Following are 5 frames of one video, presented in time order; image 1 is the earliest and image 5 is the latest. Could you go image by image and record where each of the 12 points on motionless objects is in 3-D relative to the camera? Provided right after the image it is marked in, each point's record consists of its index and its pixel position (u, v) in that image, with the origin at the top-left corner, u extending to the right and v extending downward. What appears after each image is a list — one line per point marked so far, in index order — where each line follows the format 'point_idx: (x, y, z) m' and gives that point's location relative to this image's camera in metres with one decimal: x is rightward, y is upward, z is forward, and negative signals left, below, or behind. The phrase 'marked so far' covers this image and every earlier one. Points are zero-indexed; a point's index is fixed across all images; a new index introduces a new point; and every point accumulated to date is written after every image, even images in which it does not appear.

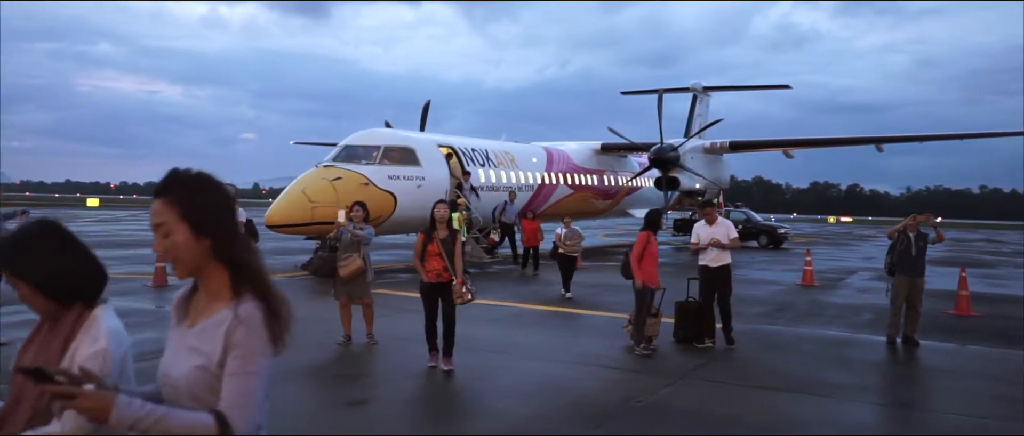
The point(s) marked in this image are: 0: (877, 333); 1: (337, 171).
0: (+4.1, -1.3, +8.6) m
1: (-3.0, +0.8, +13.5) m
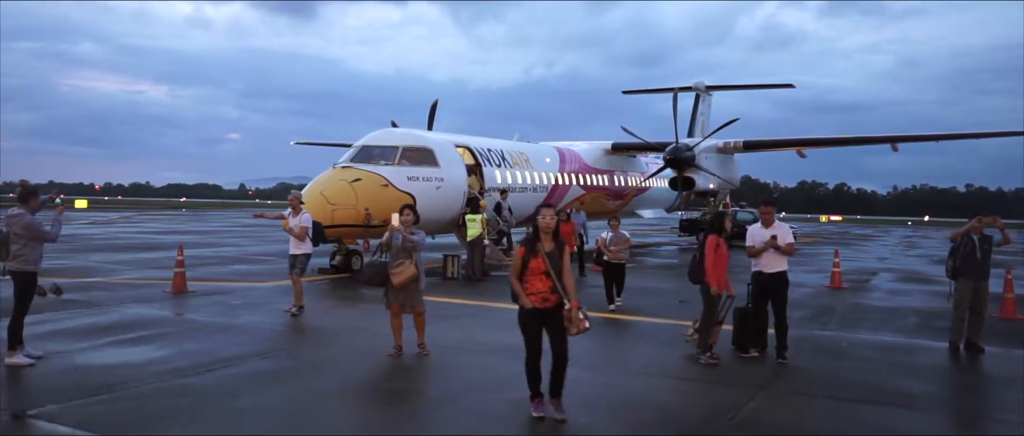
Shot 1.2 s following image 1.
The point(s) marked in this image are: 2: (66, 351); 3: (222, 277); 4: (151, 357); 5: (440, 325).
0: (+4.5, -1.3, +8.4) m
1: (-2.7, +0.8, +13.1) m
2: (-3.5, -1.1, +6.1) m
3: (-4.7, -1.0, +12.5) m
4: (-2.8, -1.1, +6.0) m
5: (-0.7, -1.1, +8.0) m
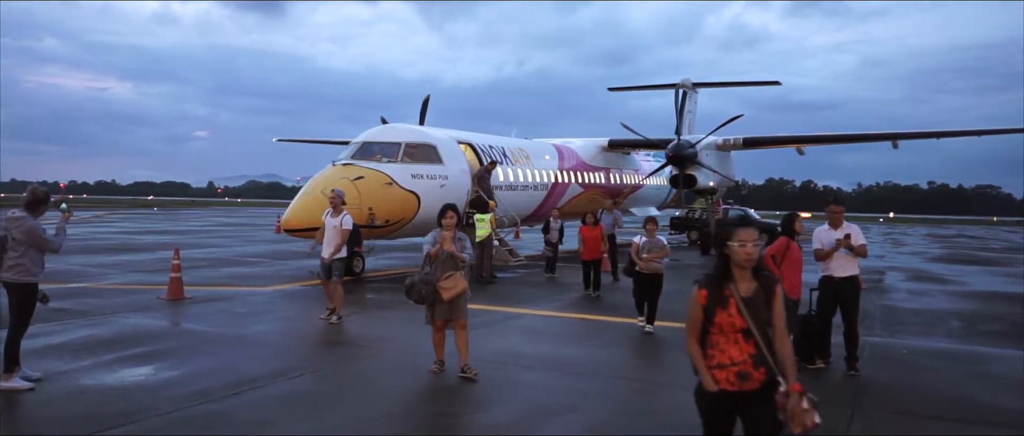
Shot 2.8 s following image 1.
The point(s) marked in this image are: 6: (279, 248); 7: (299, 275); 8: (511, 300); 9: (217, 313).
0: (+4.9, -1.3, +8.0) m
1: (-2.5, +0.8, +12.5) m
2: (-3.1, -1.1, +5.4) m
3: (-4.5, -1.0, +11.7) m
4: (-2.4, -1.1, +5.4) m
5: (-0.4, -1.1, +7.4) m
6: (-5.9, -0.8, +19.7) m
7: (-3.5, -1.0, +12.8) m
8: (0.0, -1.1, +10.4) m
9: (-3.4, -1.1, +8.9) m
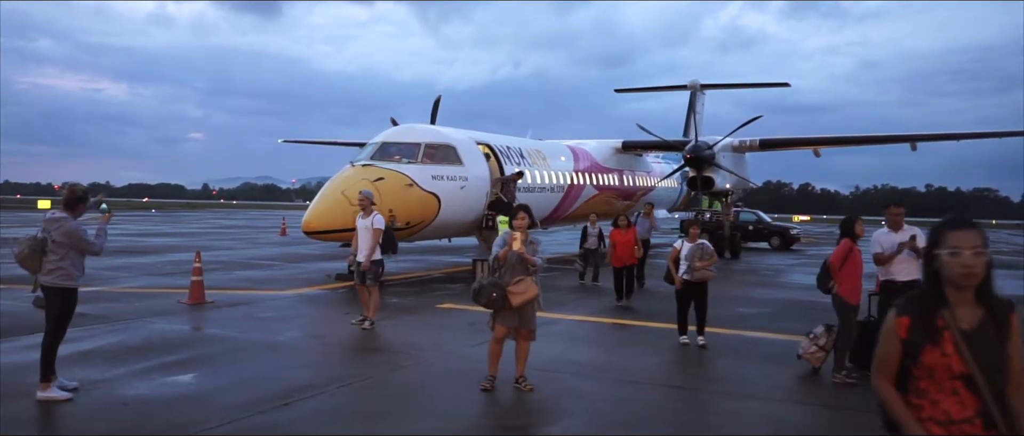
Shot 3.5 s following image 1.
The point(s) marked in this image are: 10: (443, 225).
0: (+5.2, -1.3, +7.7) m
1: (-2.1, +0.7, +12.2) m
2: (-2.7, -1.1, +5.2) m
3: (-4.1, -1.0, +11.5) m
4: (-2.0, -1.1, +5.1) m
5: (0.0, -1.1, +7.1) m
6: (-5.6, -0.8, +19.4) m
7: (-3.2, -1.0, +12.6) m
8: (+0.4, -1.1, +10.1) m
9: (-3.0, -1.1, +8.6) m
10: (-1.2, -0.1, +13.1) m
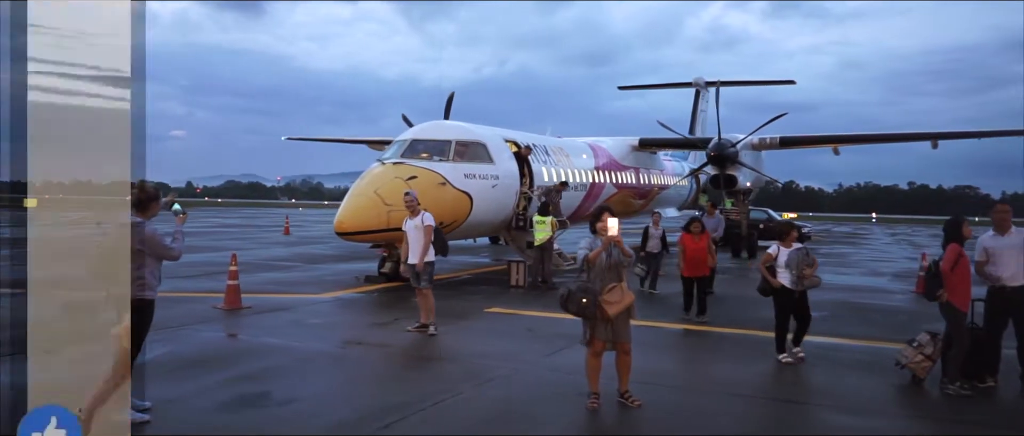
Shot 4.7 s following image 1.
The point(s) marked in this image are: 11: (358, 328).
0: (+5.9, -1.3, +7.4) m
1: (-1.6, +0.7, +11.8) m
2: (-2.1, -1.1, +4.7) m
3: (-3.5, -1.0, +11.0) m
4: (-1.3, -1.1, +4.7) m
5: (+0.6, -1.1, +6.8) m
6: (-5.1, -0.8, +18.9) m
7: (-2.6, -1.0, +12.1) m
8: (+0.9, -1.1, +9.7) m
9: (-2.4, -1.1, +8.2) m
10: (-0.6, -0.1, +12.7) m
11: (-1.6, -1.1, +8.0) m
